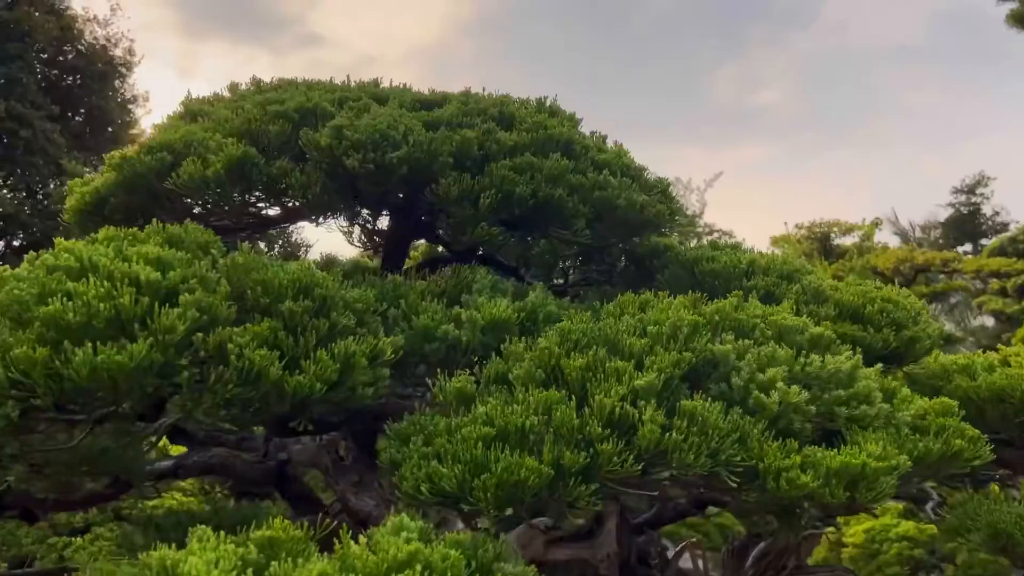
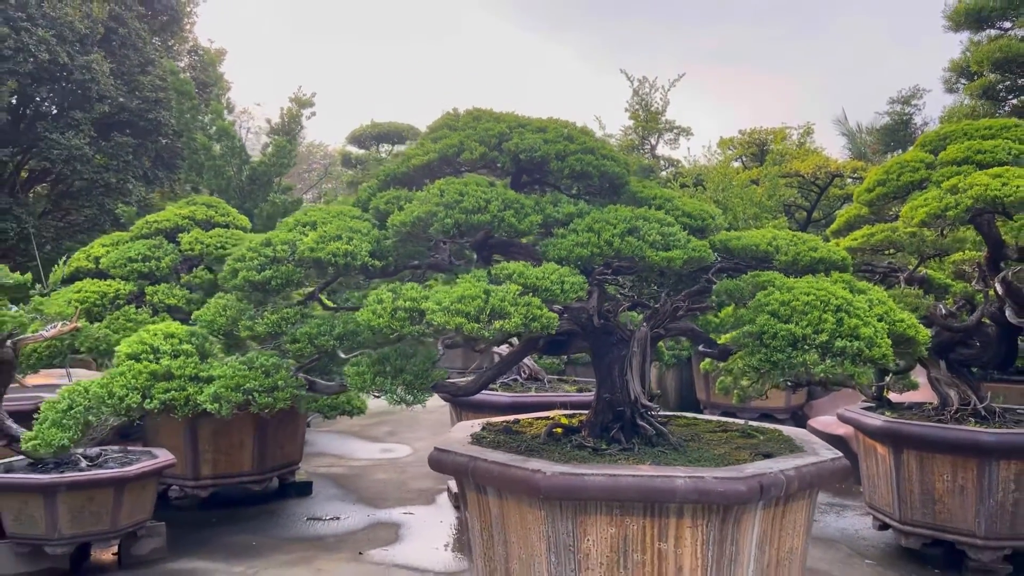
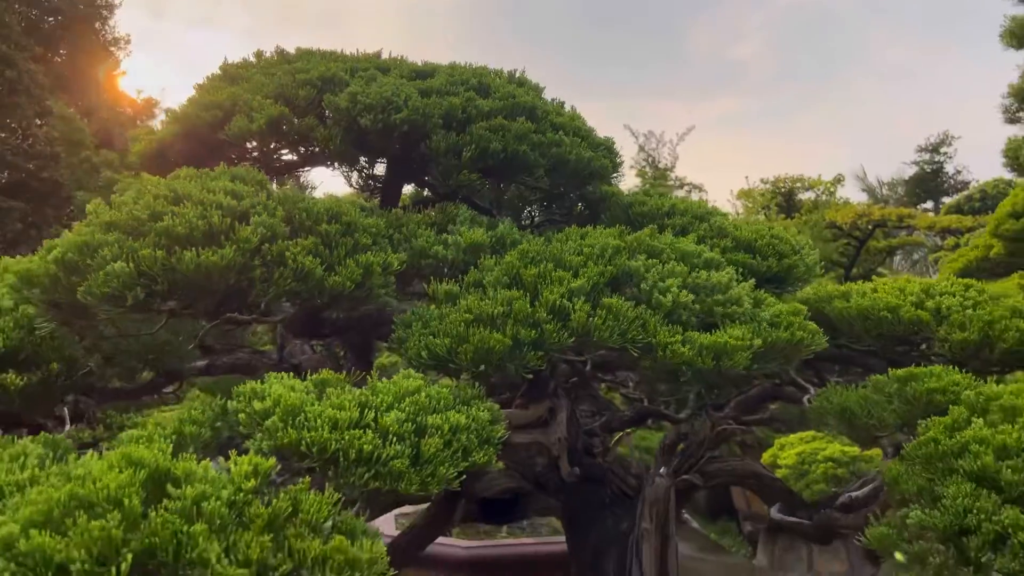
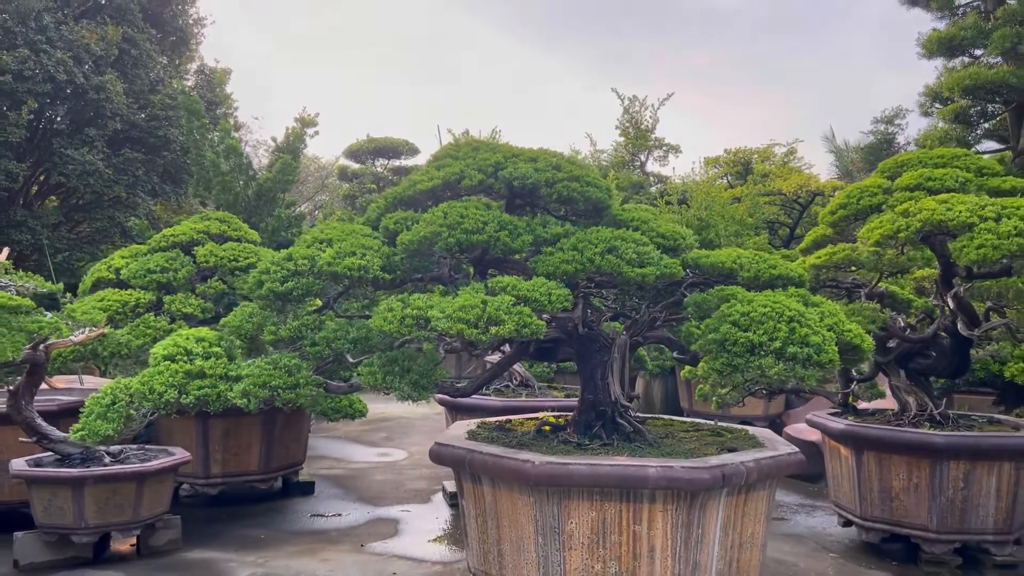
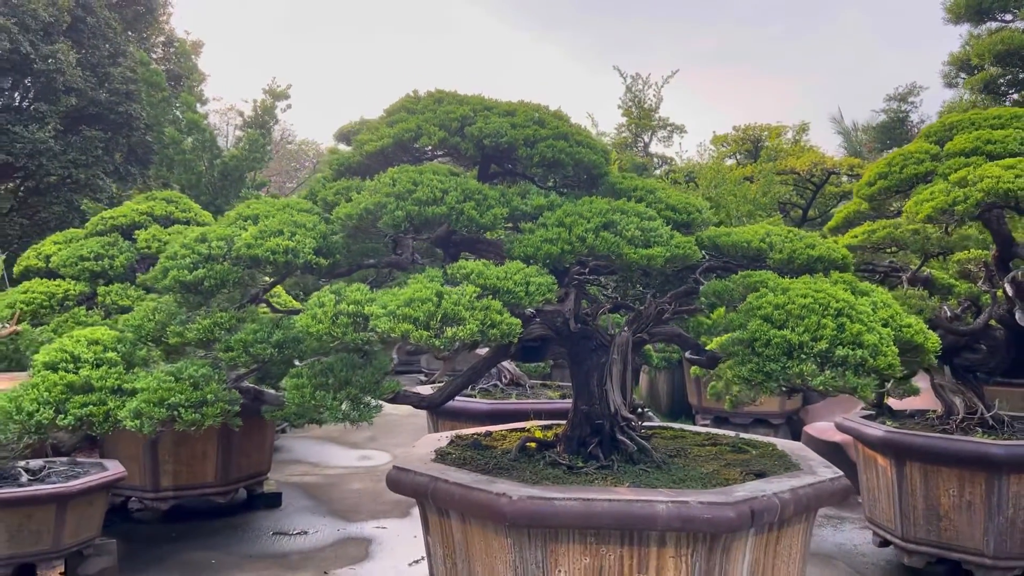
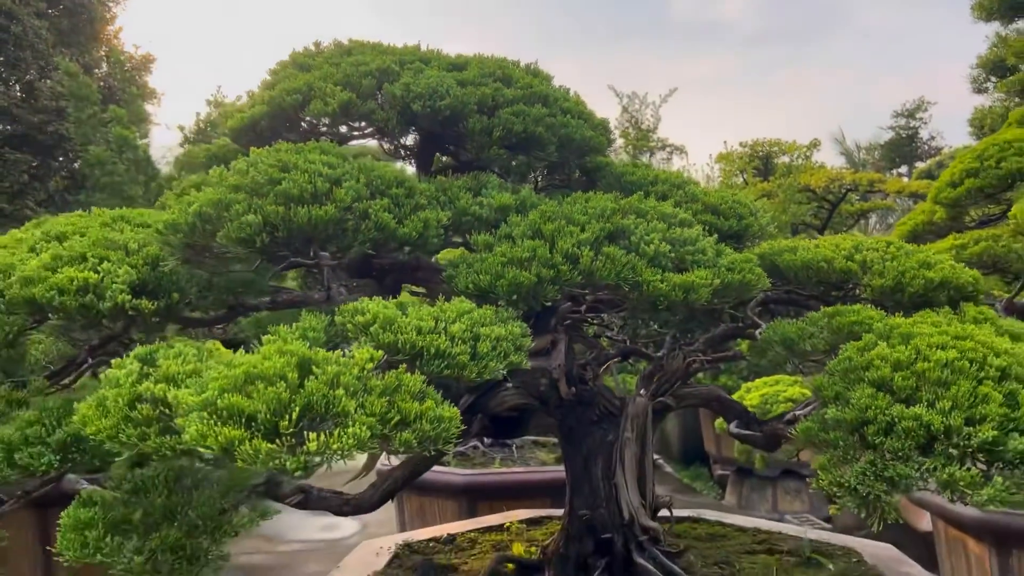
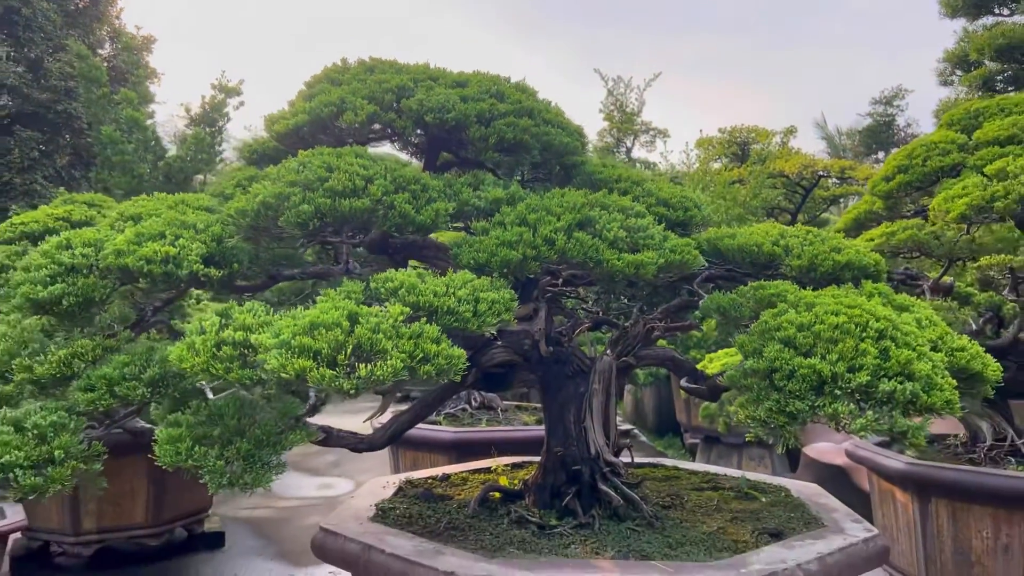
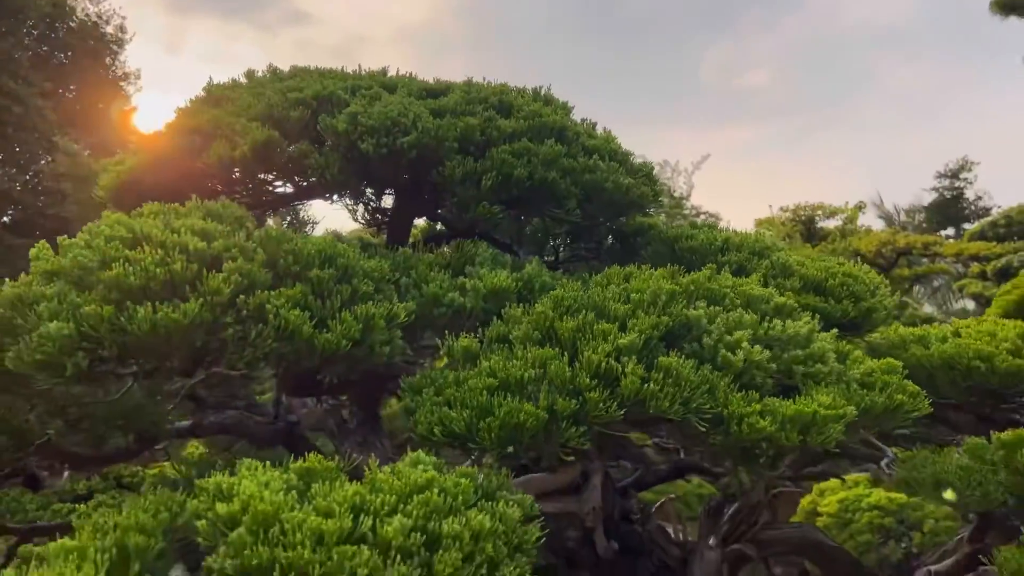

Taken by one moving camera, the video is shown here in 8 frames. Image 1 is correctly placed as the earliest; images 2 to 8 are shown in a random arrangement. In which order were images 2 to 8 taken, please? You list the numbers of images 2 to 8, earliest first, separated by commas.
8, 3, 6, 7, 5, 2, 4
